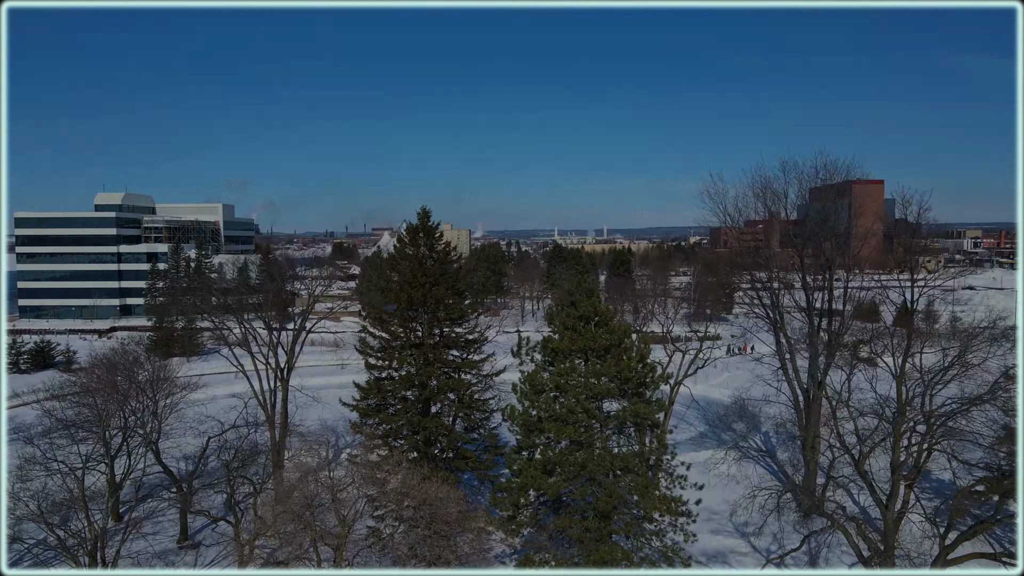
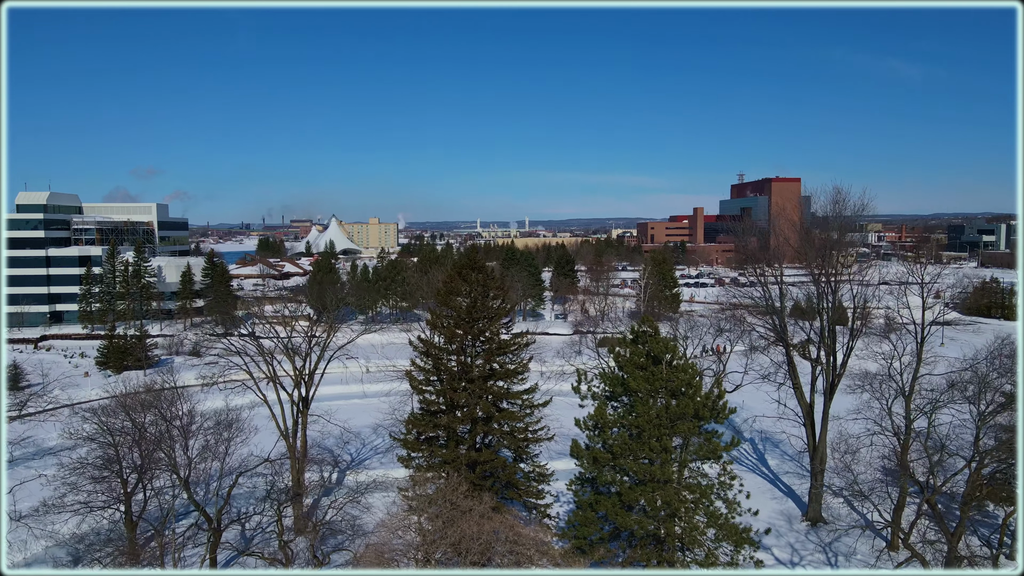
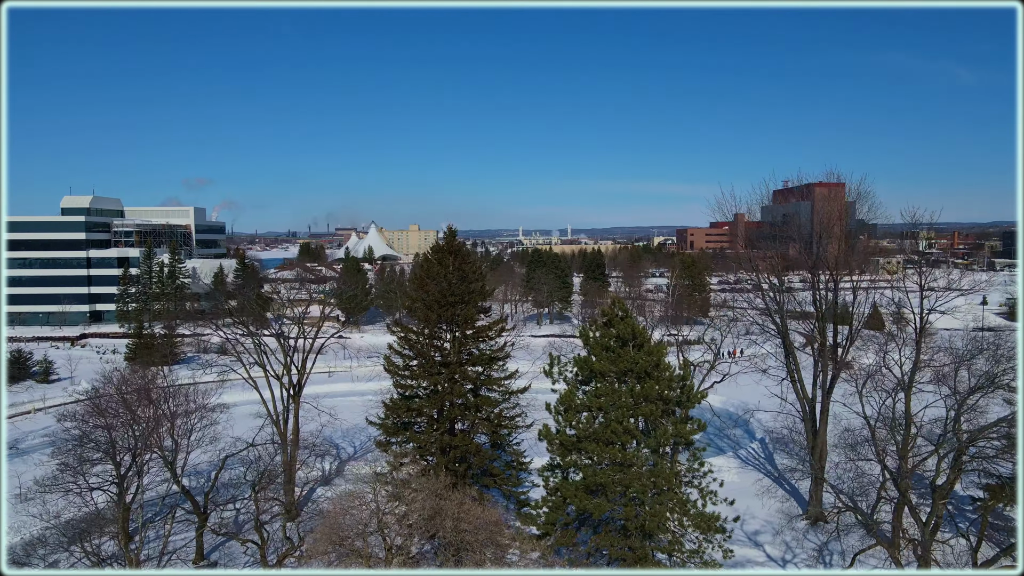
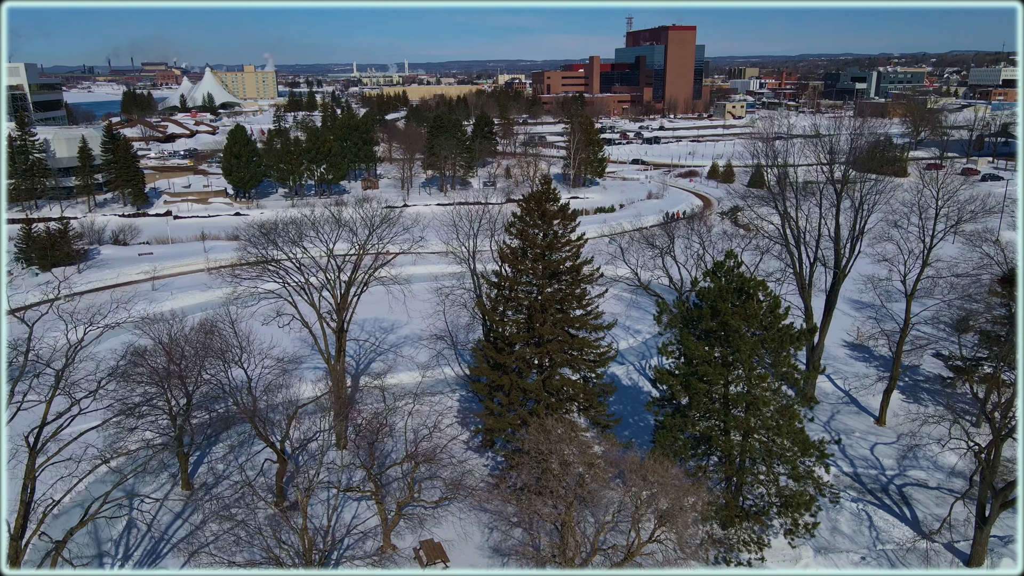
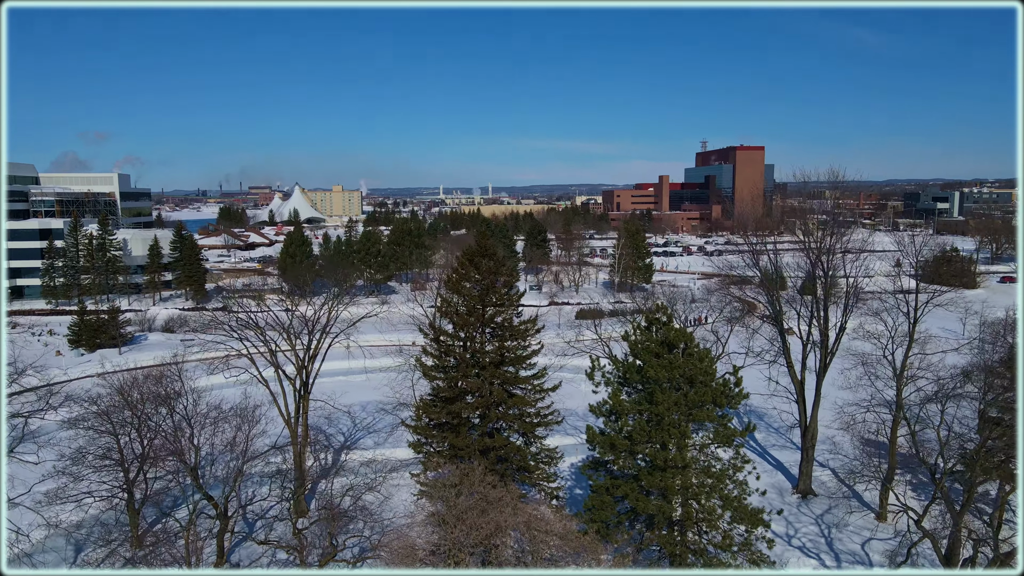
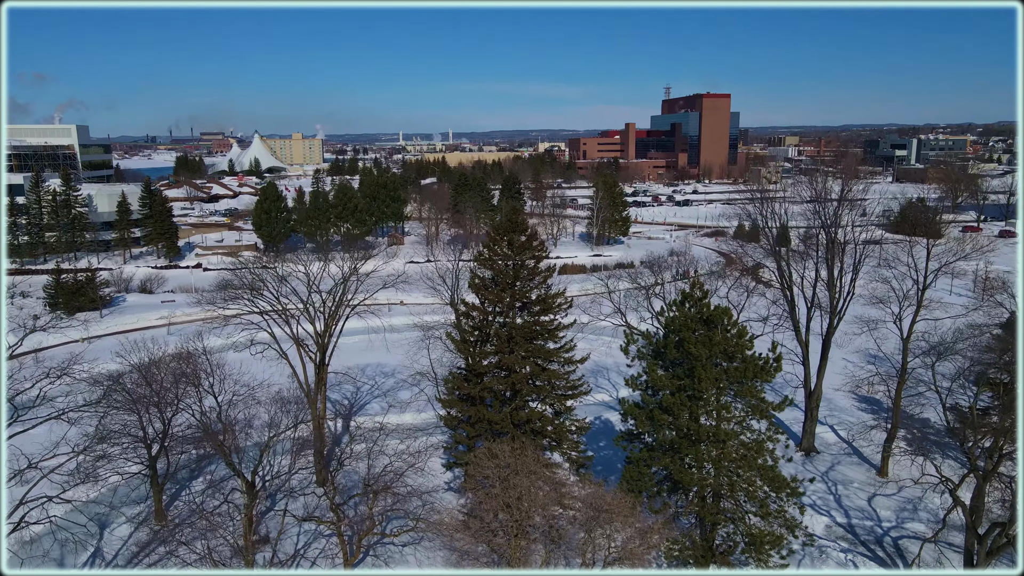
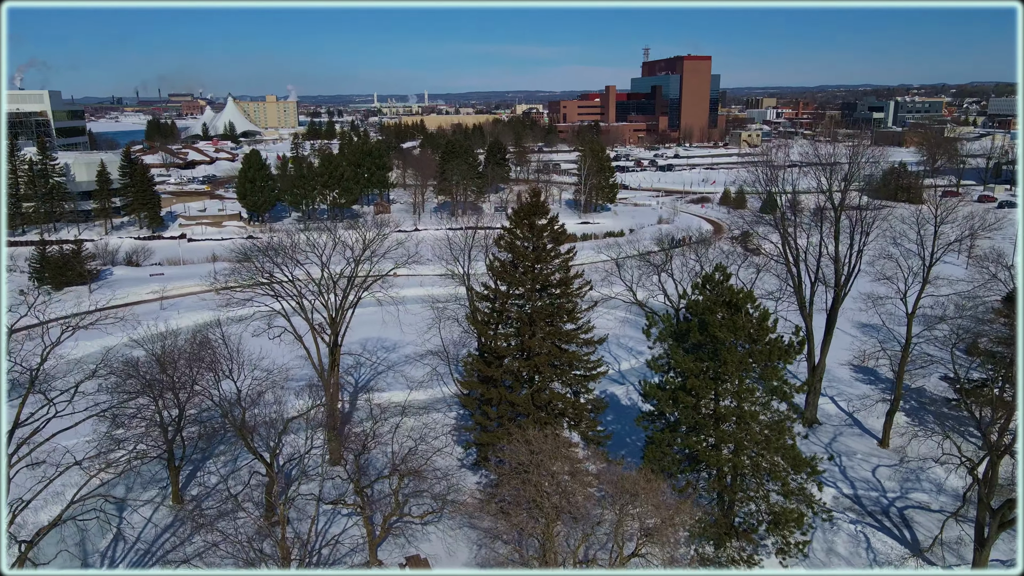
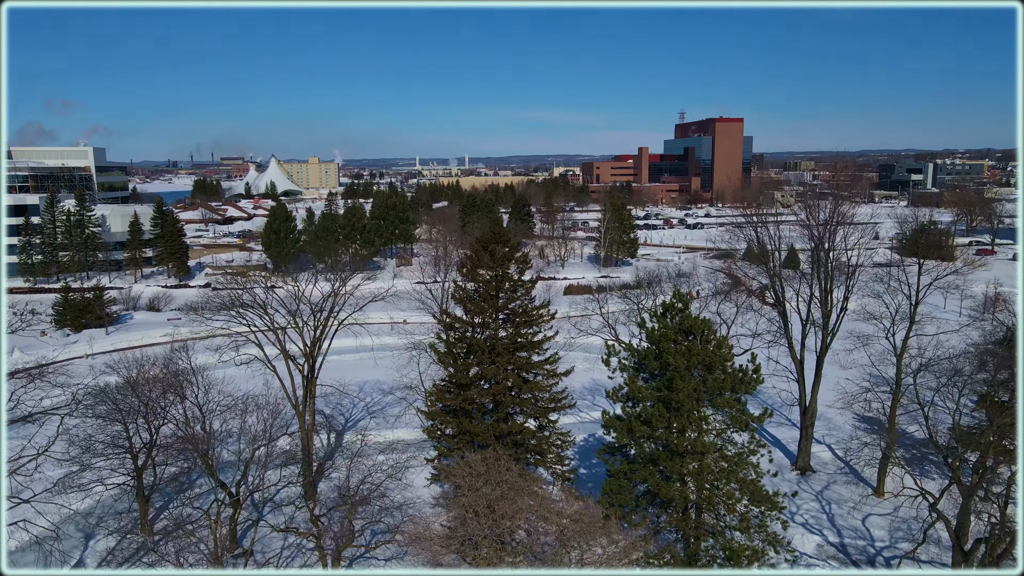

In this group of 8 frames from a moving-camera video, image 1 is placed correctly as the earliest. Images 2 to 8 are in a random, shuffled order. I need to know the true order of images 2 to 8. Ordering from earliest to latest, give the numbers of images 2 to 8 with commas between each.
3, 2, 5, 8, 6, 7, 4
